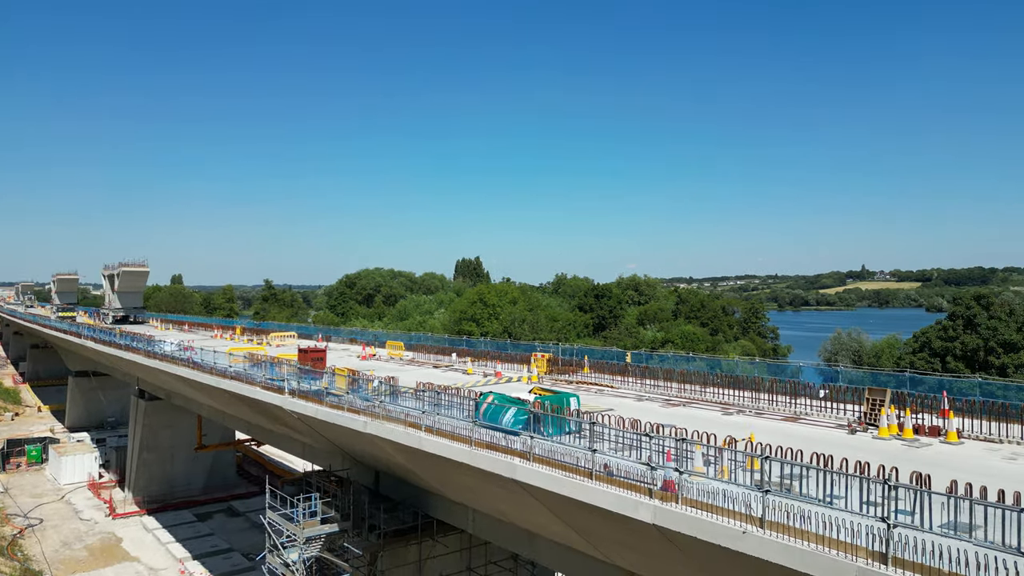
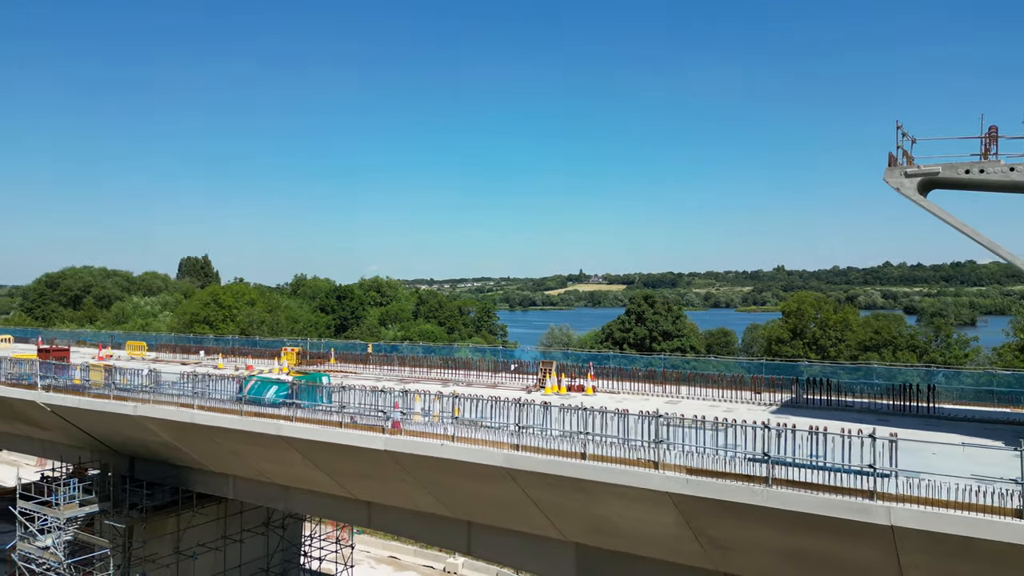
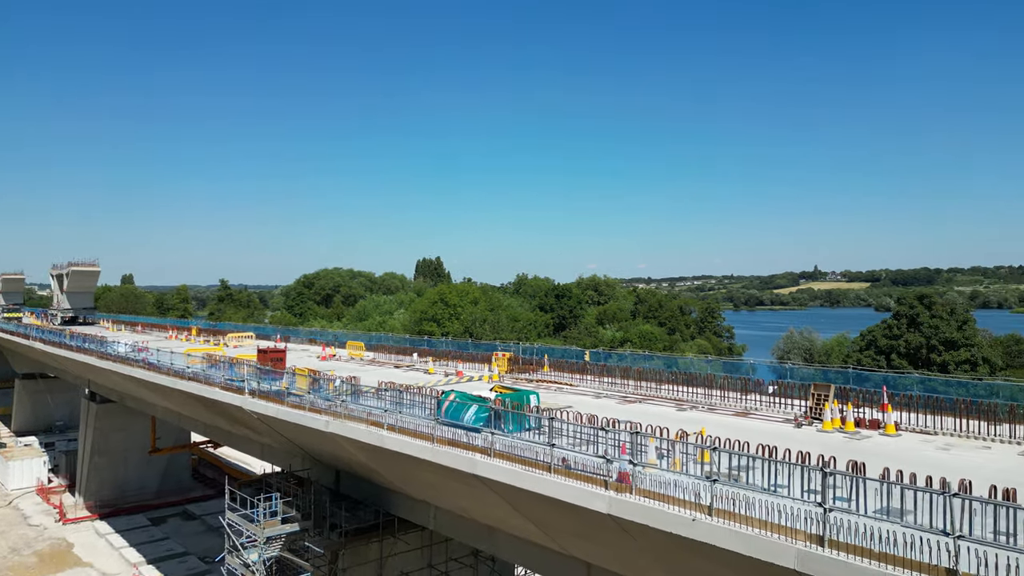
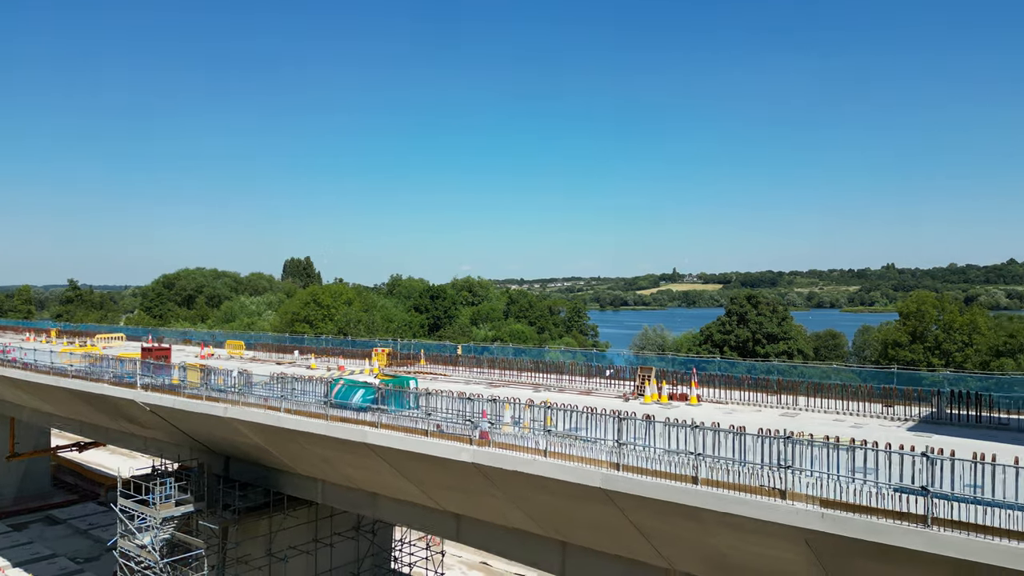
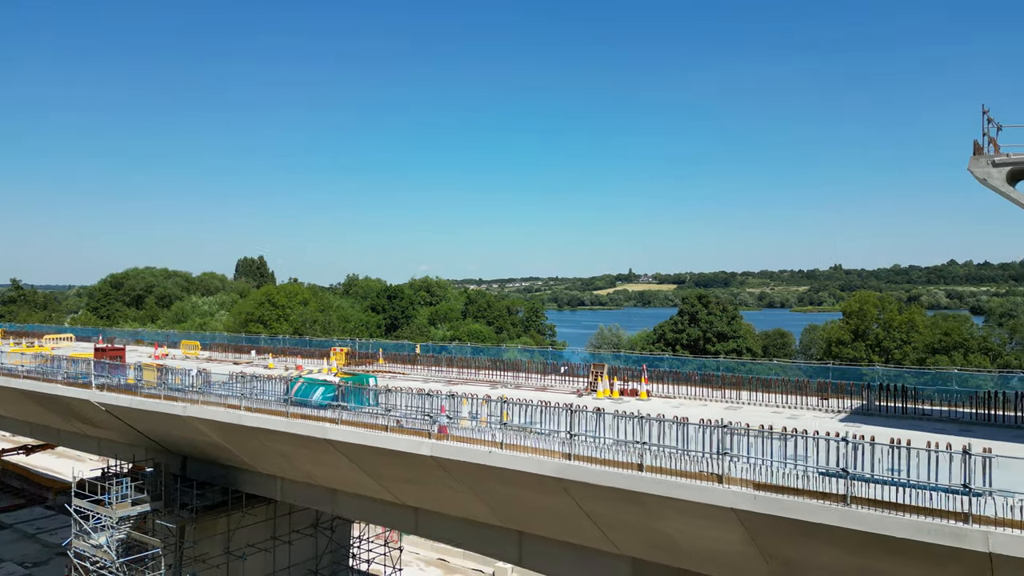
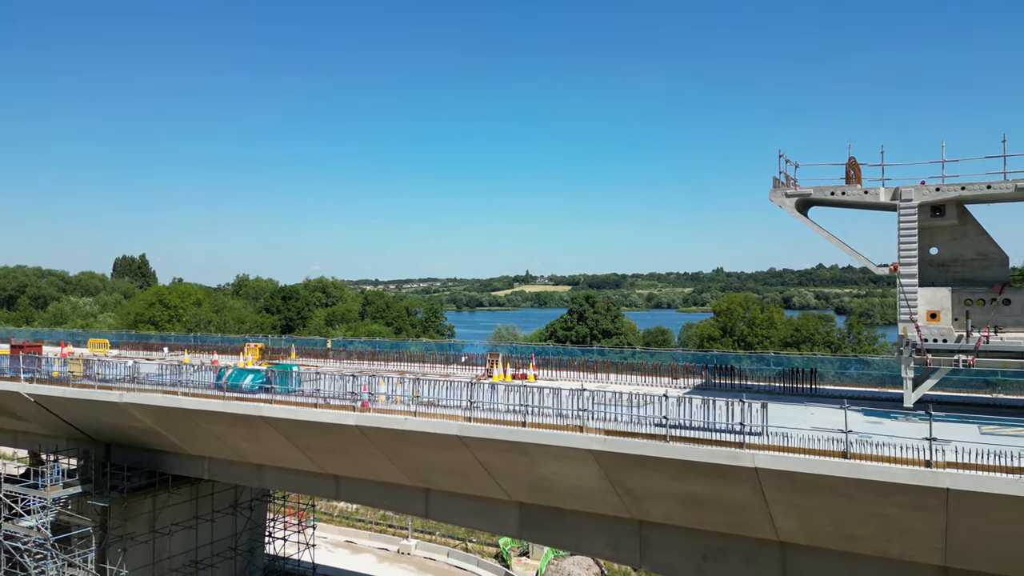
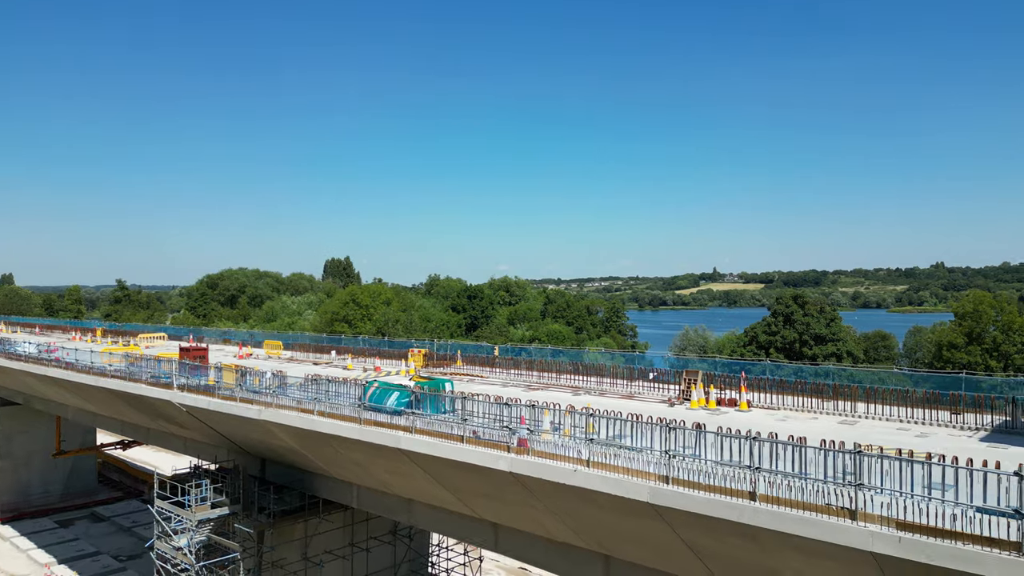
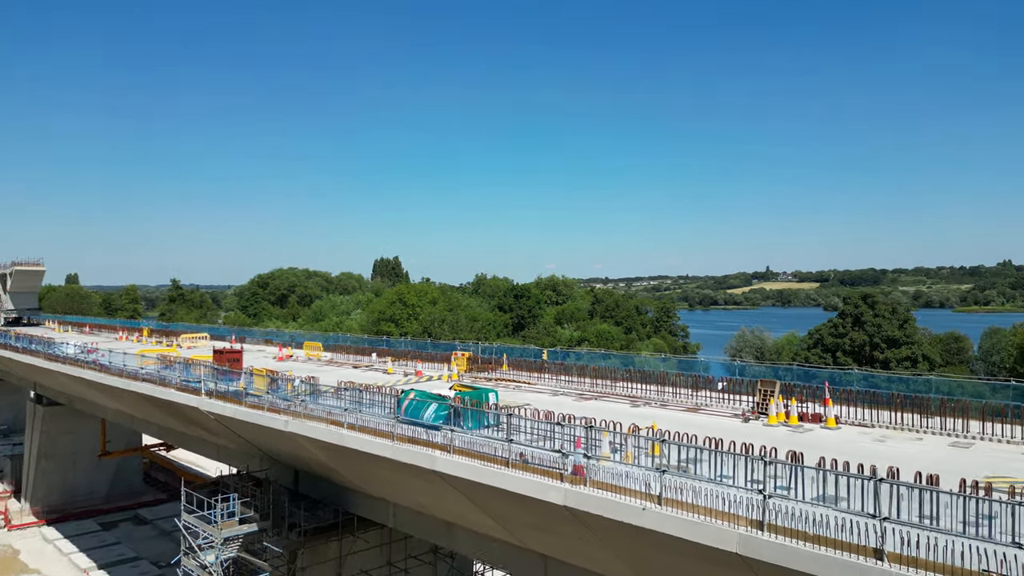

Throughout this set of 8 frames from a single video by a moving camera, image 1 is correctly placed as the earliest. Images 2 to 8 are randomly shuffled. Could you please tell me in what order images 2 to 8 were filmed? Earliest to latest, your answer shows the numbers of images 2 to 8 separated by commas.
3, 8, 7, 4, 5, 2, 6
